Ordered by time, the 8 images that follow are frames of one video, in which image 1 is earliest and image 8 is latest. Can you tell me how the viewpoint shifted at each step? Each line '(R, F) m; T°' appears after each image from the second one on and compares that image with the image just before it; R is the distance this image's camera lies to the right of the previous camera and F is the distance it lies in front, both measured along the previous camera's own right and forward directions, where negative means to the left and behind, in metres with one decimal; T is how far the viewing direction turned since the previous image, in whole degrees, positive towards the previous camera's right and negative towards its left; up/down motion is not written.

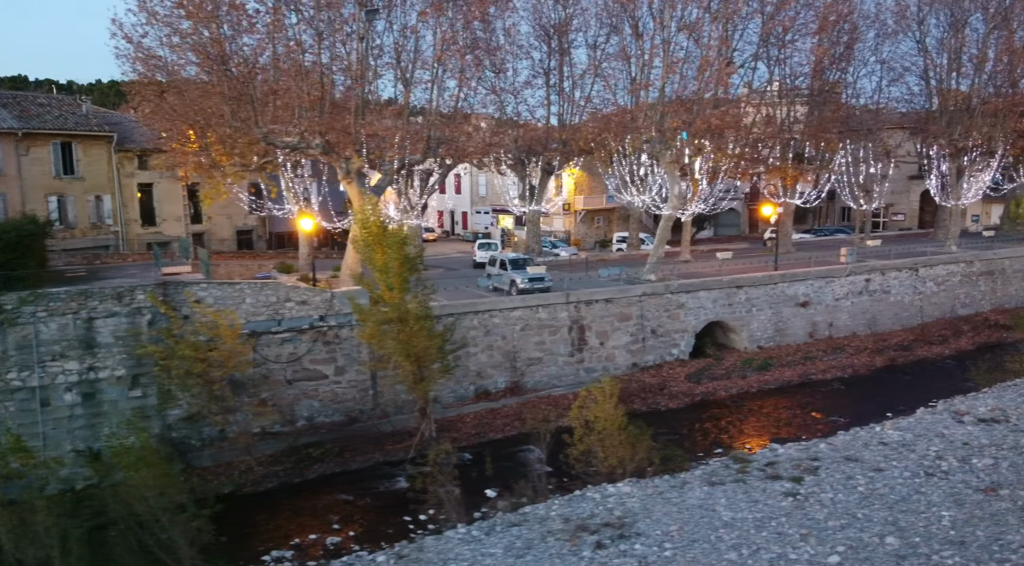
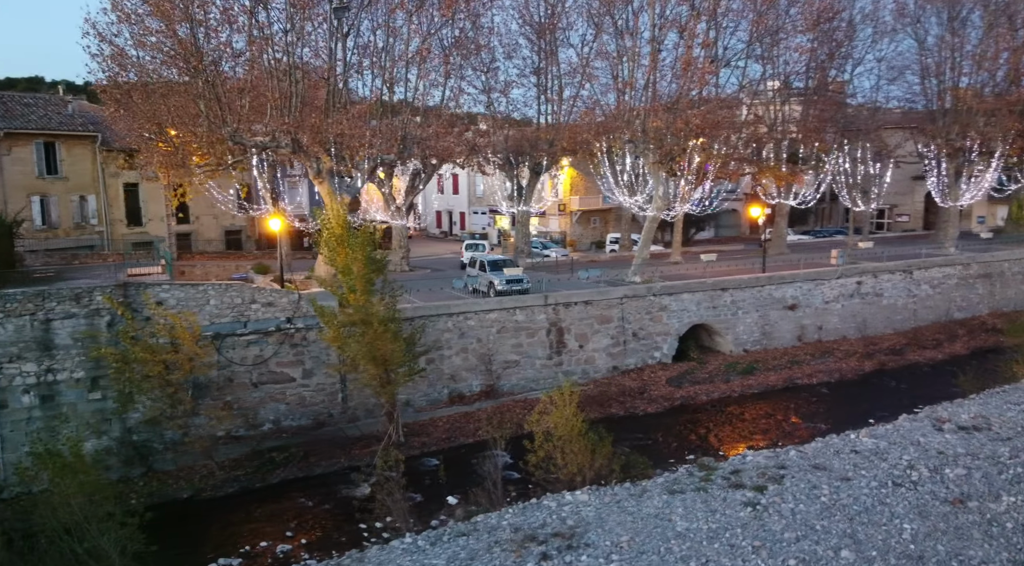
(+1.0, +0.3) m; -1°
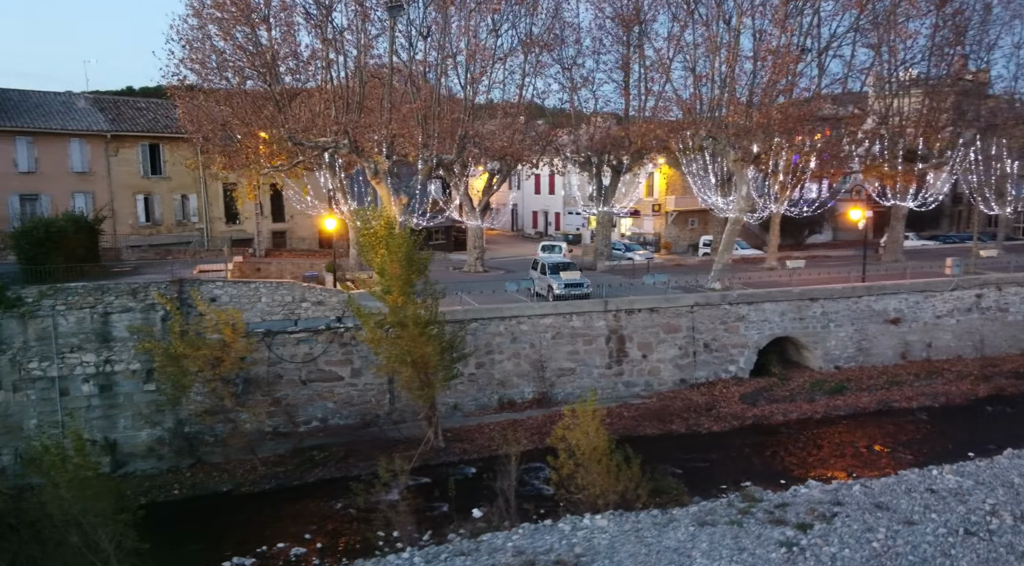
(+1.5, +0.8) m; -10°
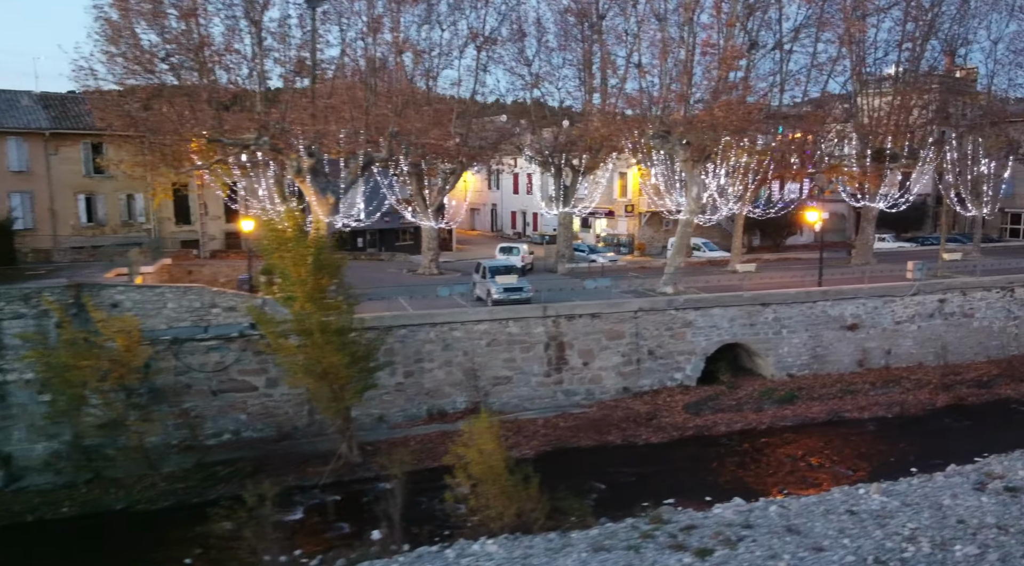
(+1.8, +0.8) m; 0°
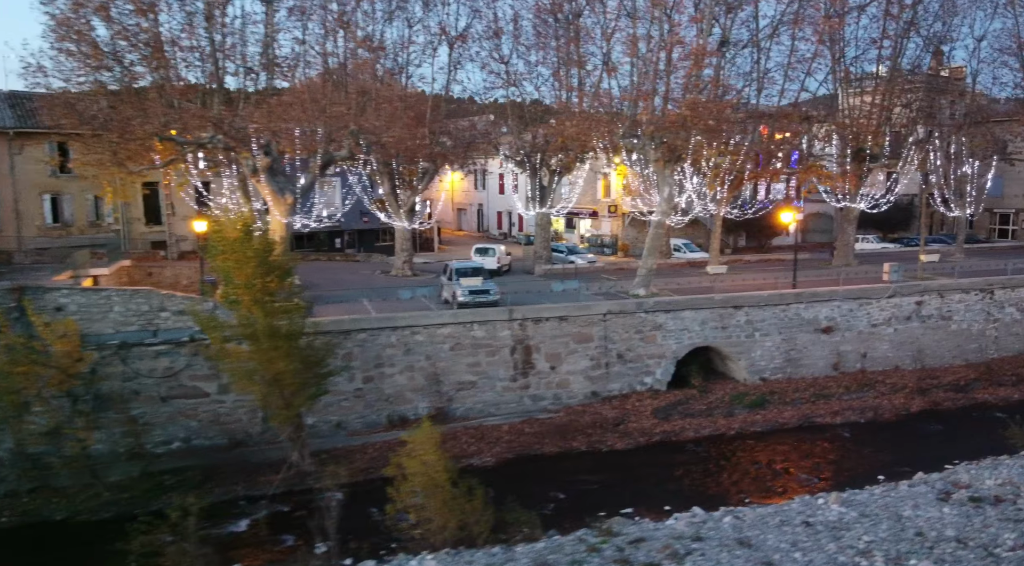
(+0.9, +0.4) m; 0°
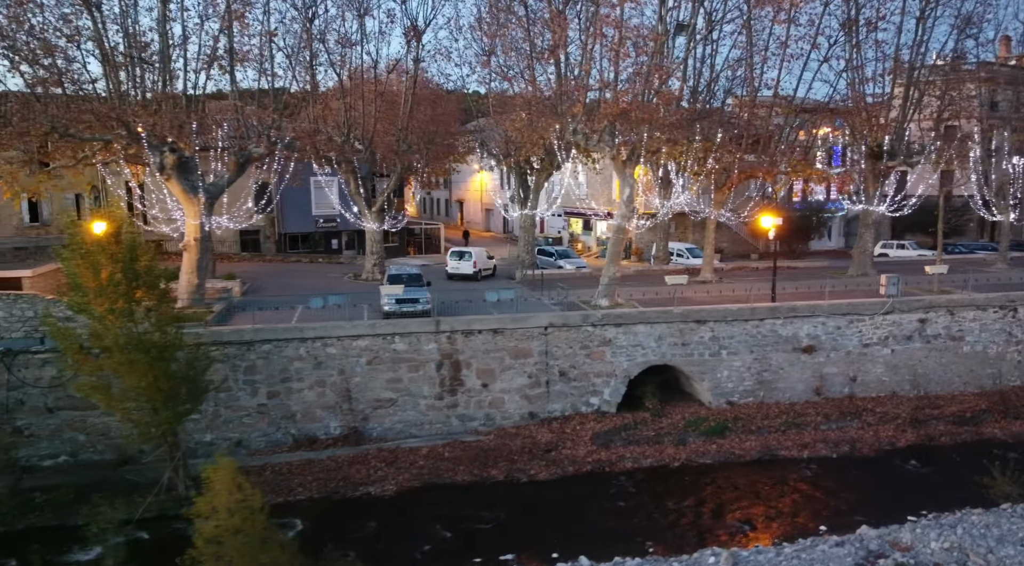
(+3.4, +1.6) m; -6°
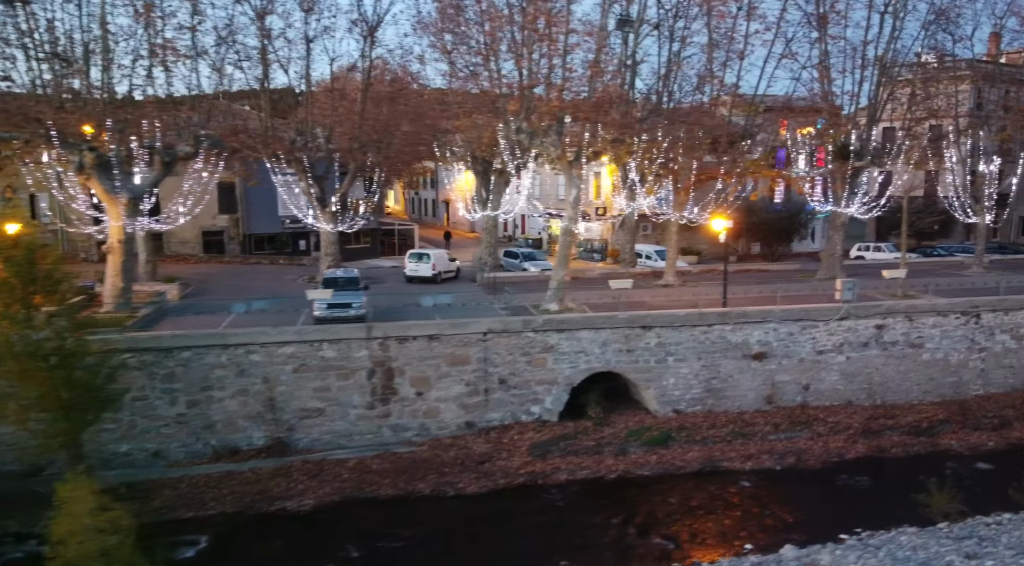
(+1.6, +0.6) m; 0°
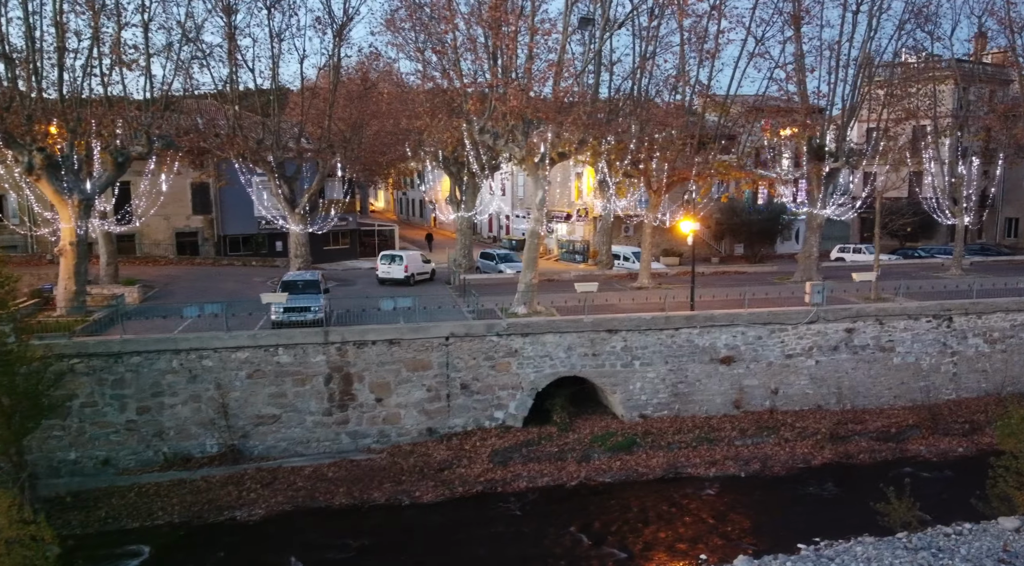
(+0.8, +0.3) m; 0°
